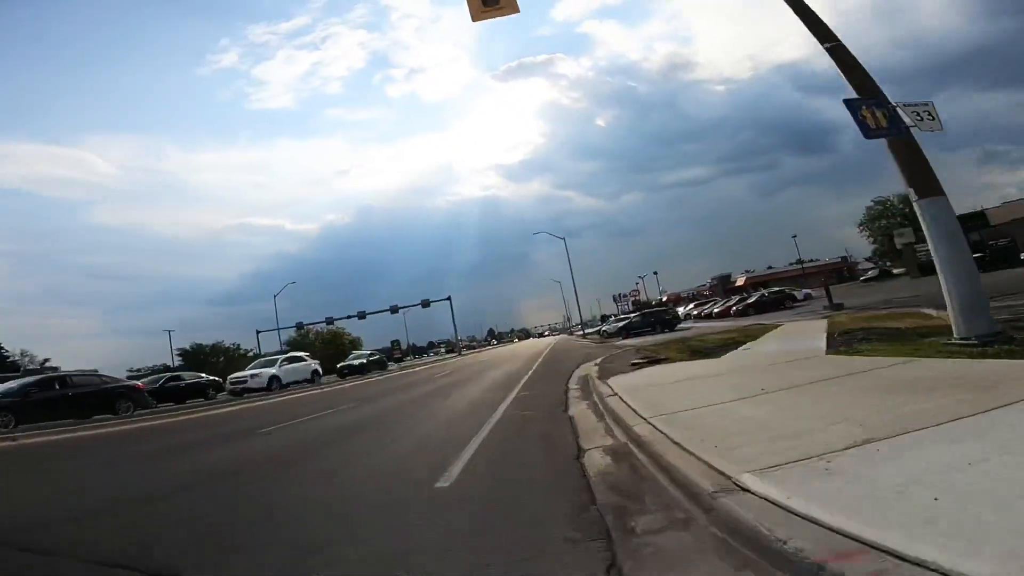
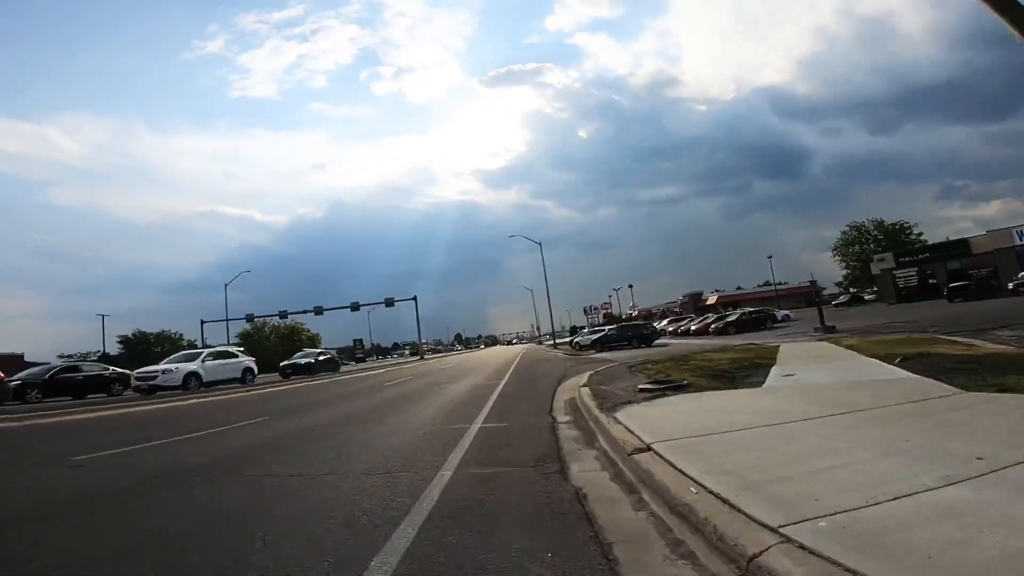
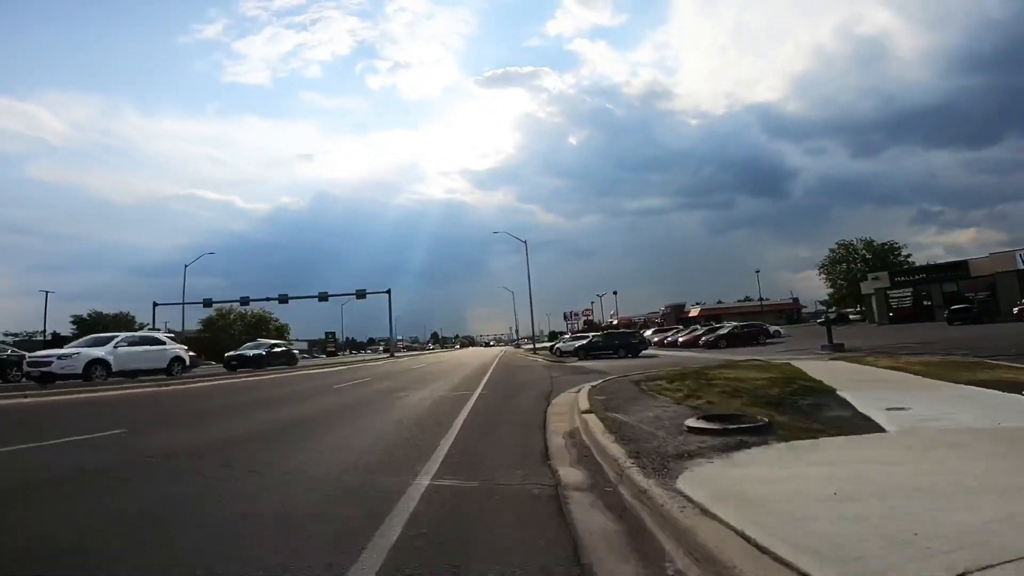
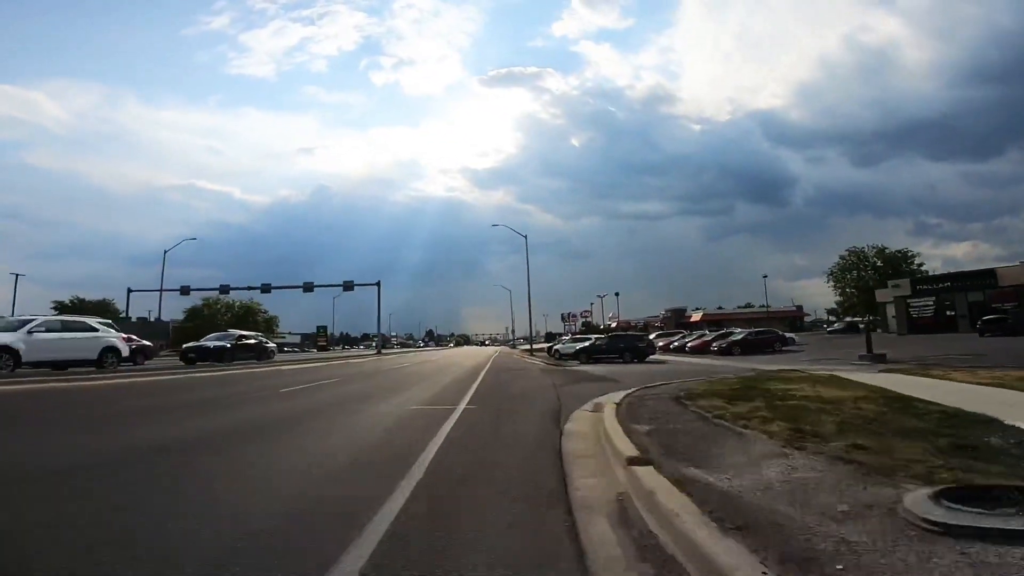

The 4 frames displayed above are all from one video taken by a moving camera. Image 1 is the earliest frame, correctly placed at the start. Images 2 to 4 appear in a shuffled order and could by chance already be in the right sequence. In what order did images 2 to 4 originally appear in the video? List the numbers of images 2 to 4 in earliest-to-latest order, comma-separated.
2, 3, 4
